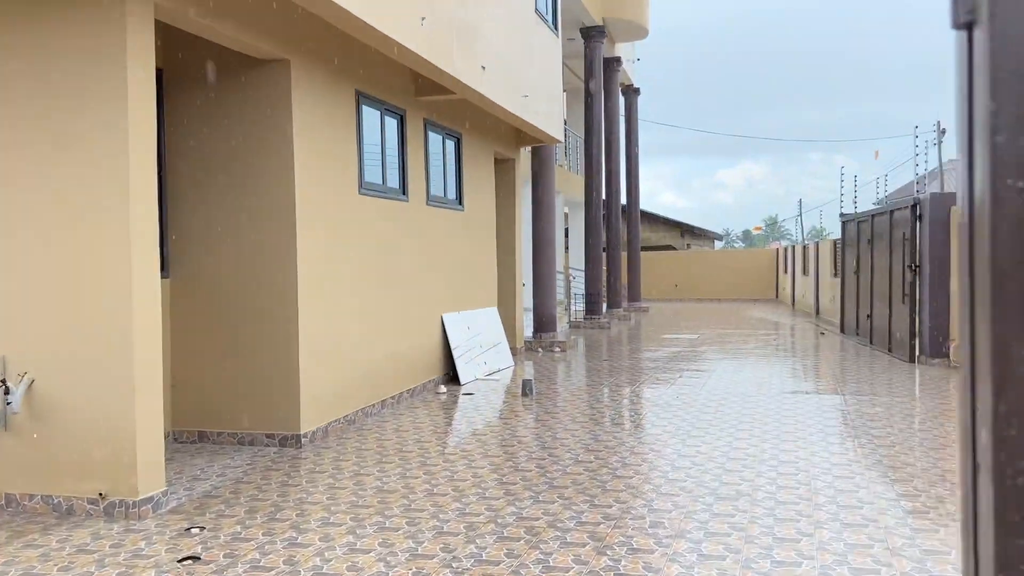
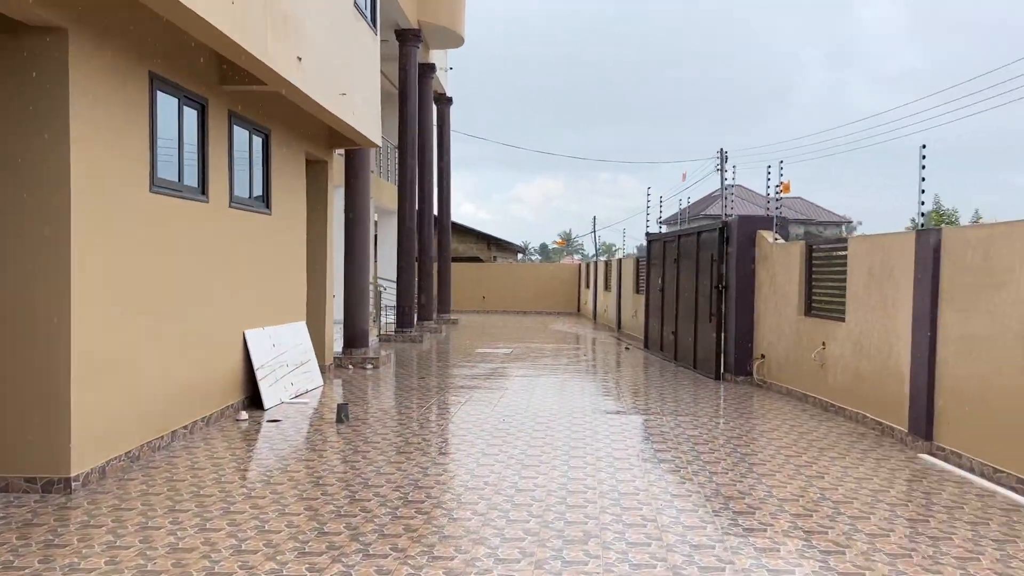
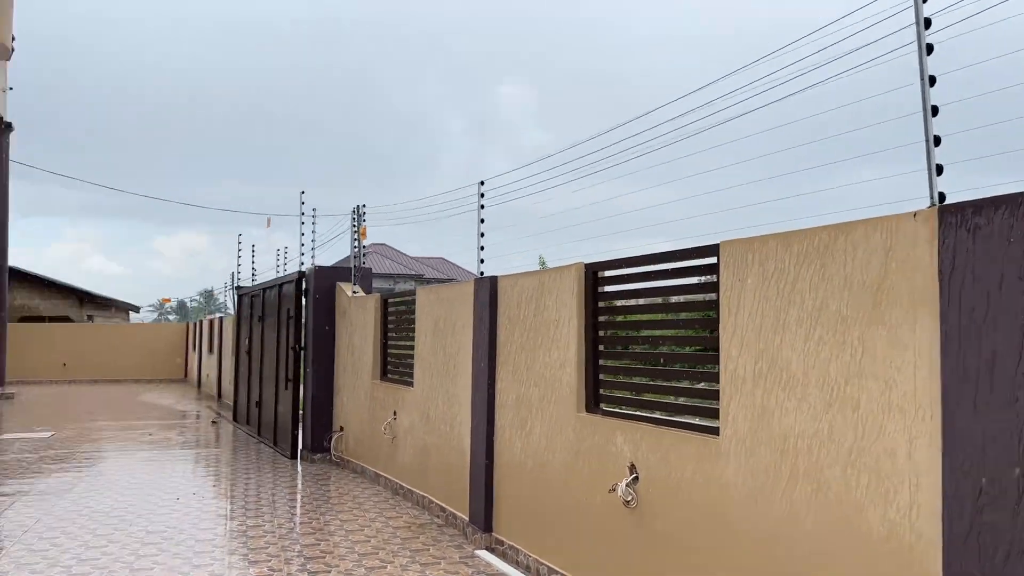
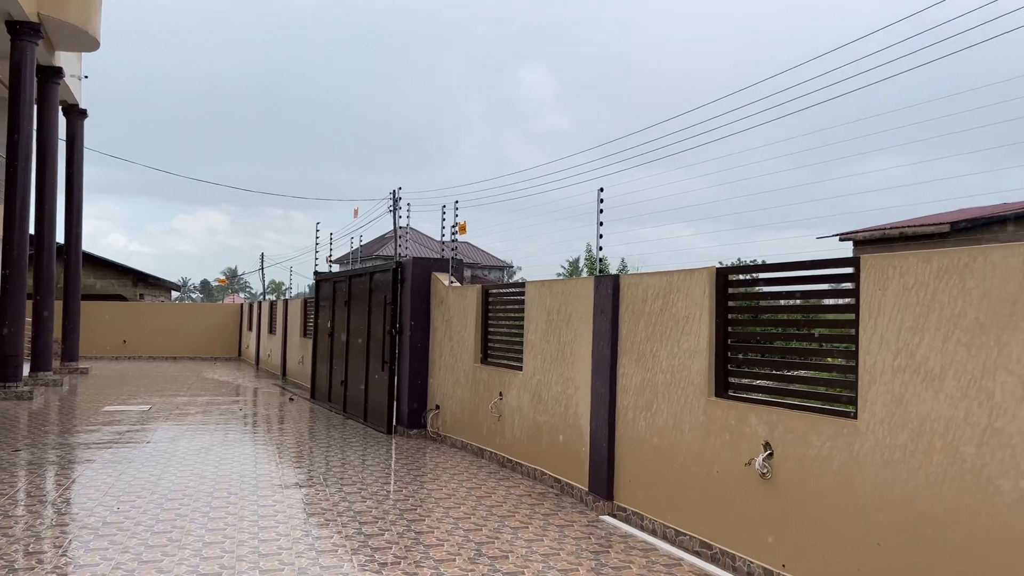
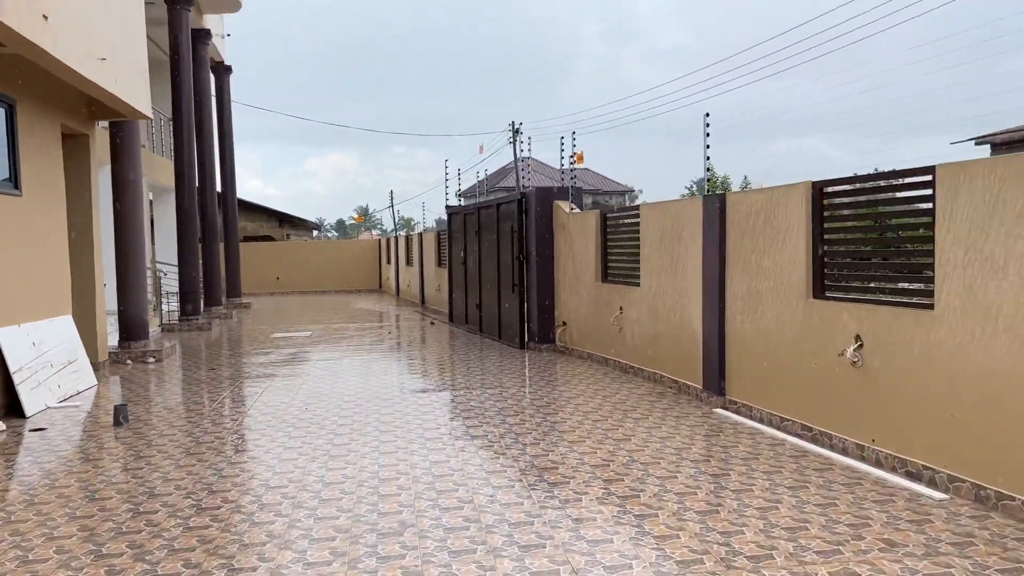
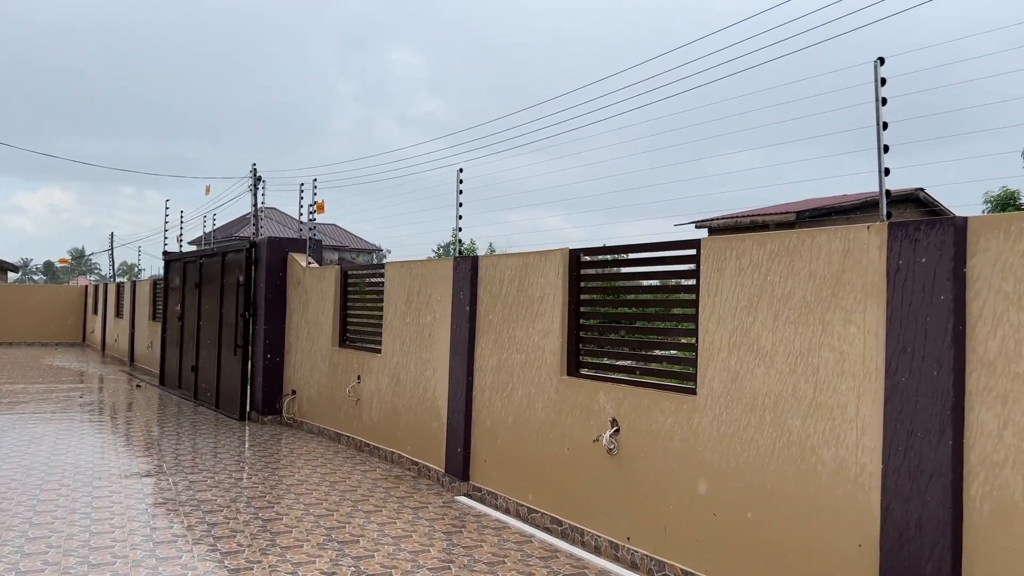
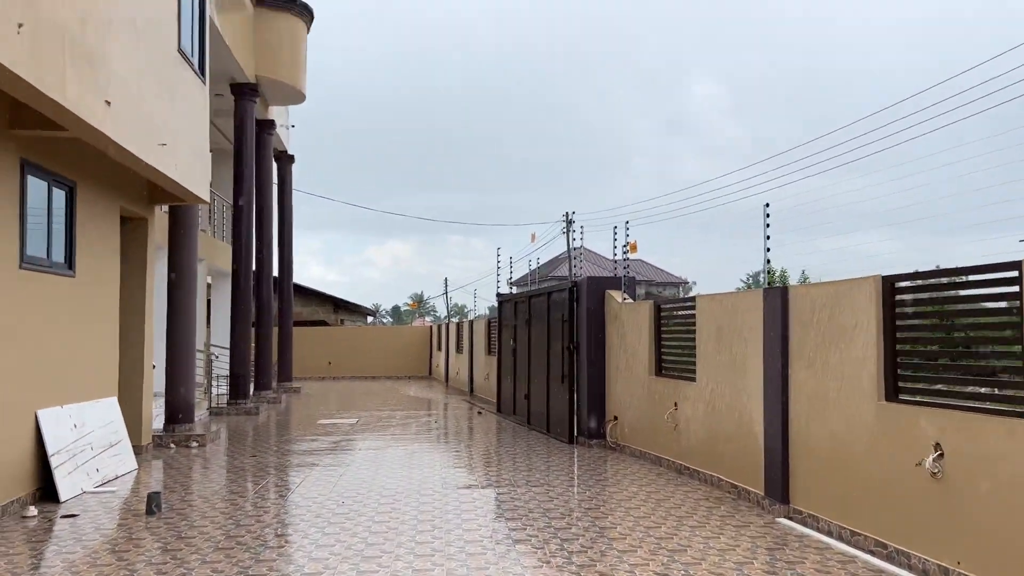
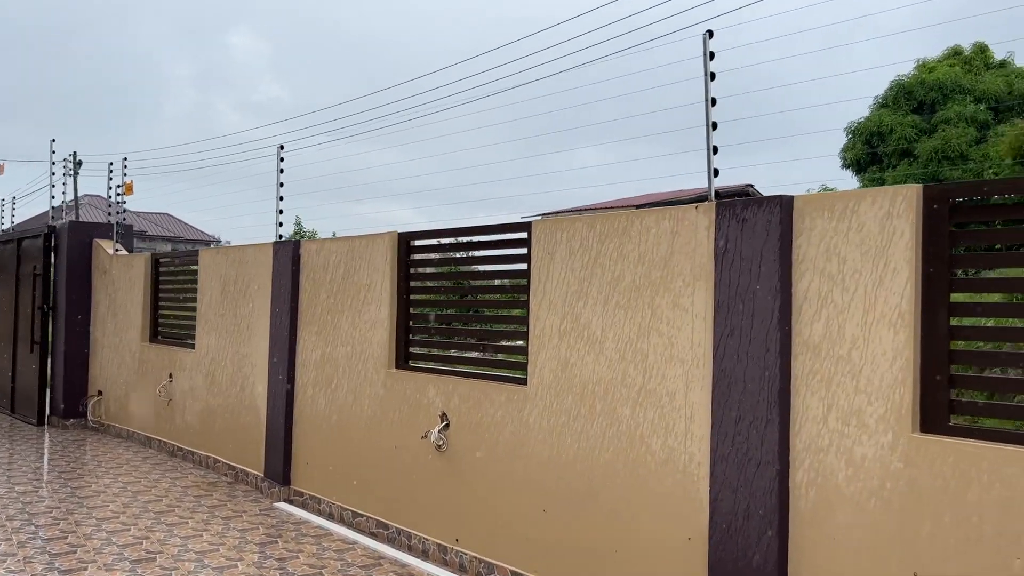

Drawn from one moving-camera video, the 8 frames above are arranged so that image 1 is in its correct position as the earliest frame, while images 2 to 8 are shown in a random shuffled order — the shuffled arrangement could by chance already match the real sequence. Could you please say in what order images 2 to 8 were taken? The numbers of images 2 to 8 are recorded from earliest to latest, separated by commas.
2, 5, 7, 4, 6, 8, 3
